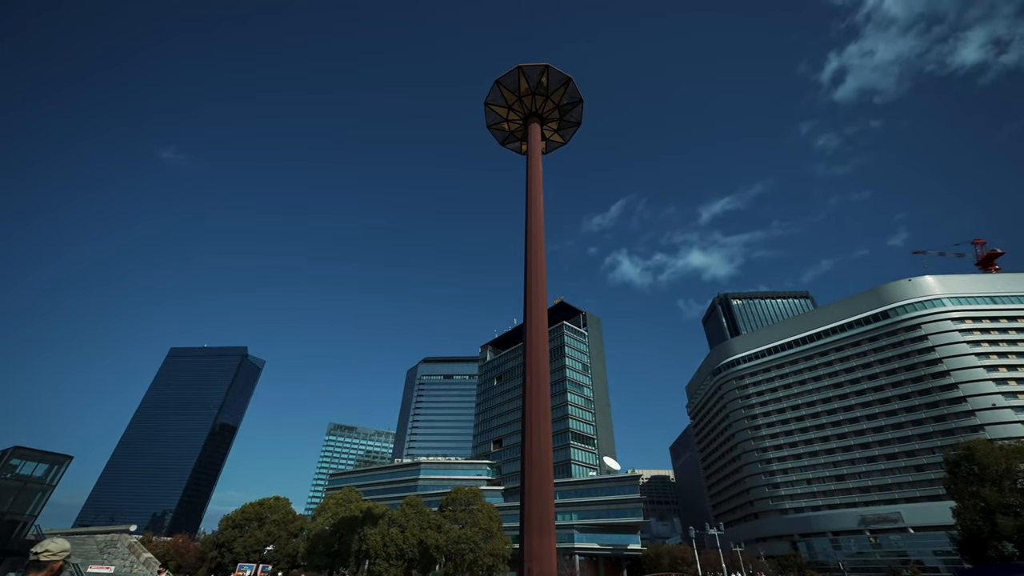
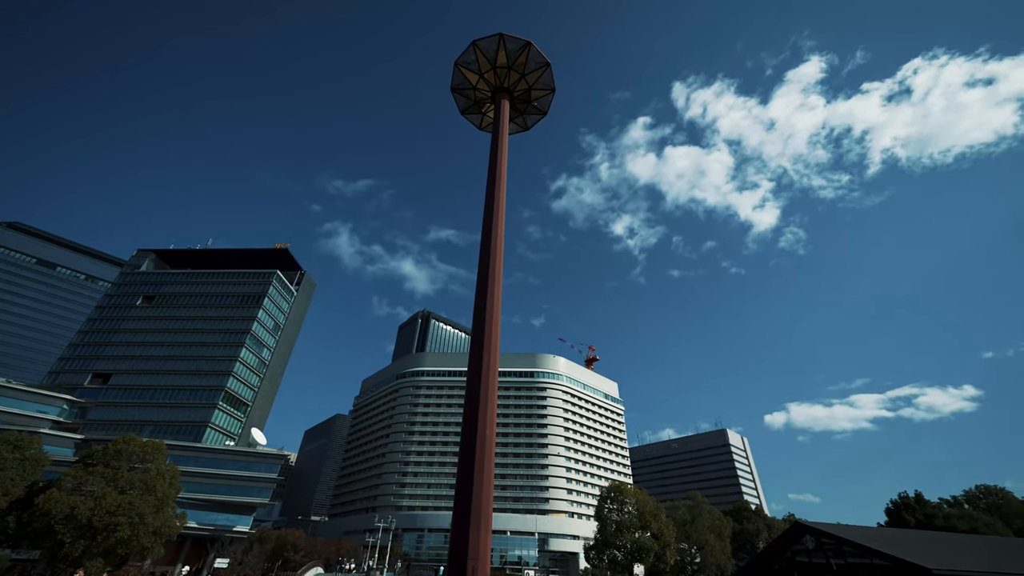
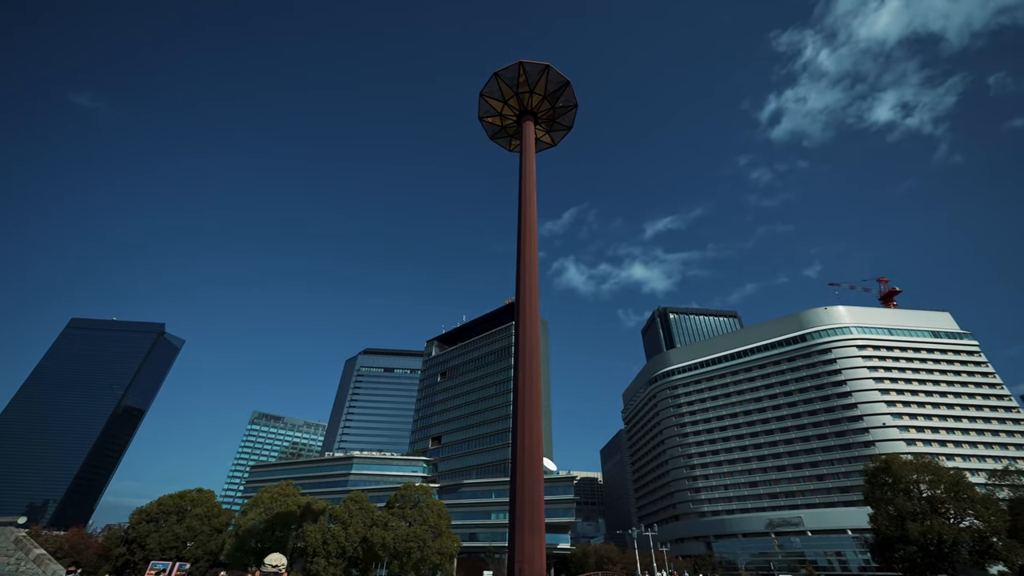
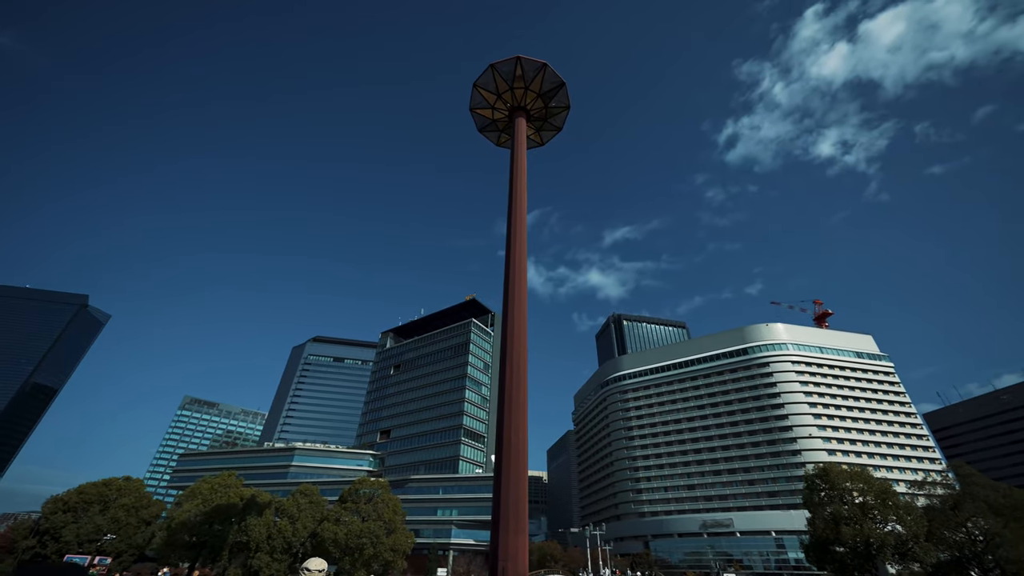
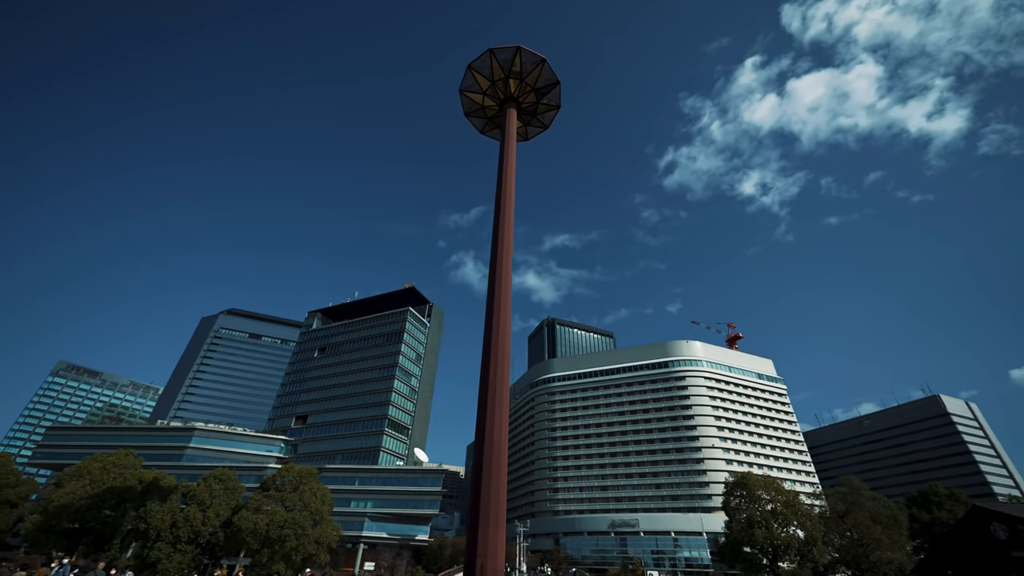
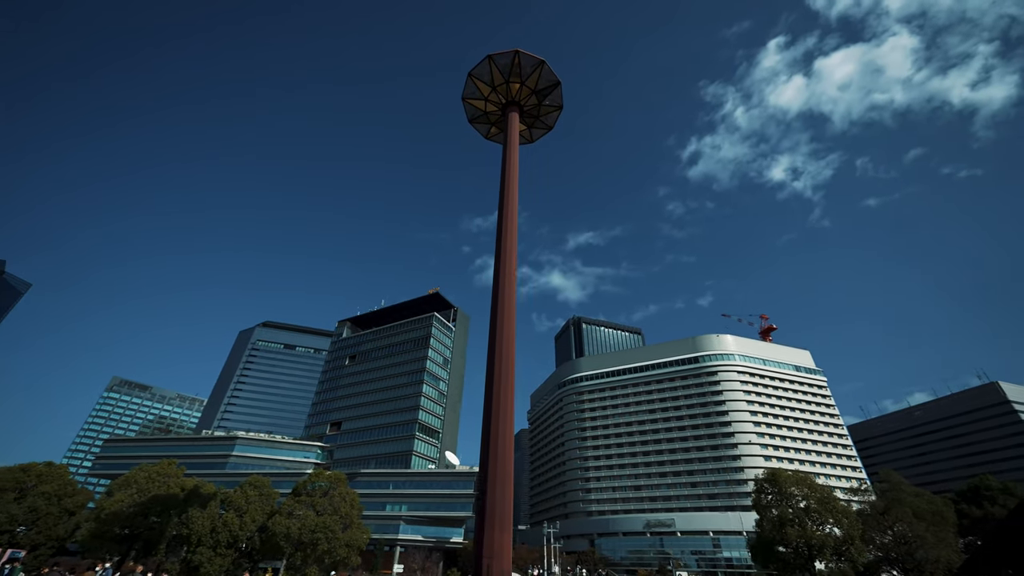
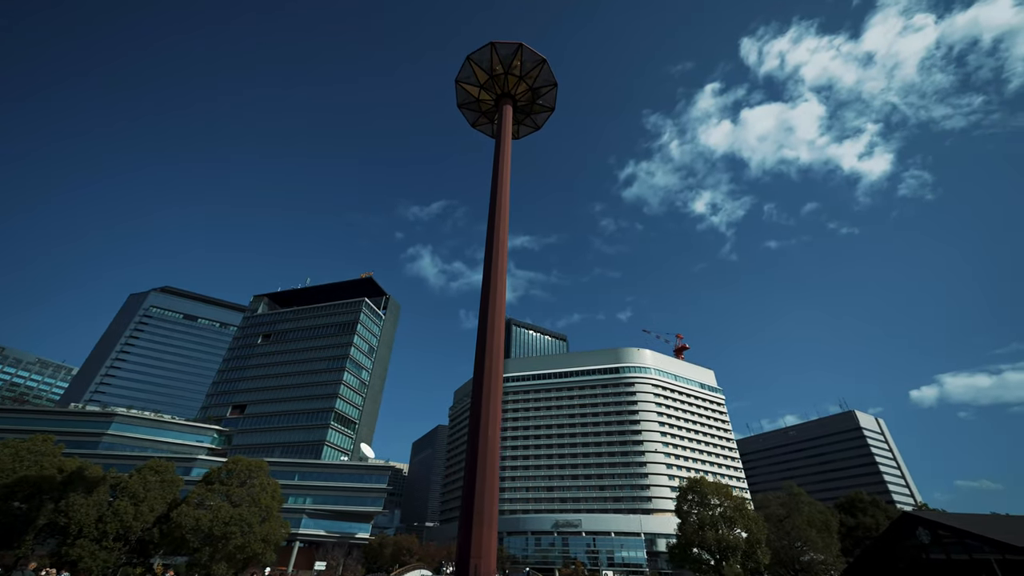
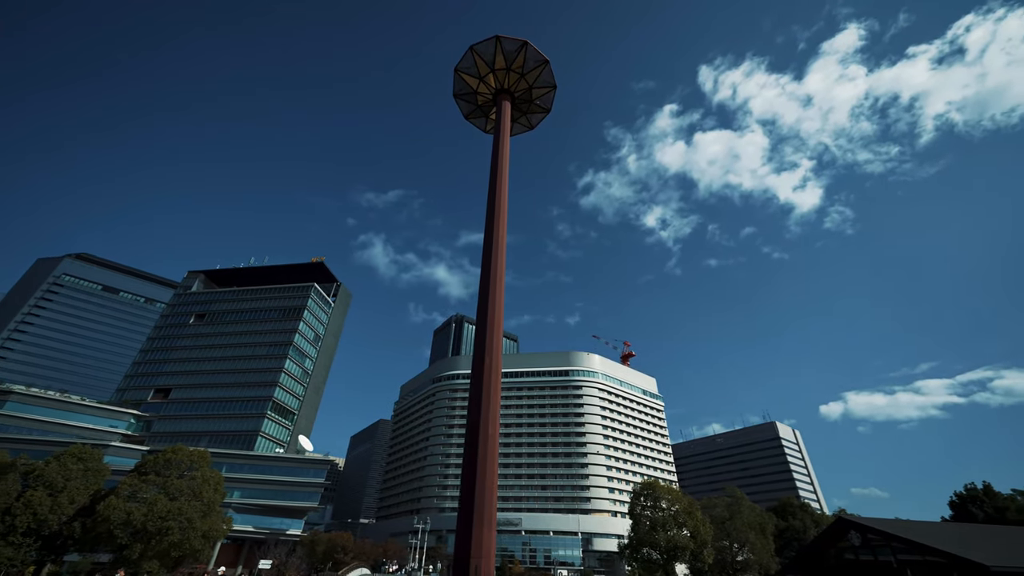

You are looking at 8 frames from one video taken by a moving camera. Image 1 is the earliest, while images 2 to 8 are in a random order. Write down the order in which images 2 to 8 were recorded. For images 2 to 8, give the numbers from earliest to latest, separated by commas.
3, 4, 6, 5, 7, 8, 2
